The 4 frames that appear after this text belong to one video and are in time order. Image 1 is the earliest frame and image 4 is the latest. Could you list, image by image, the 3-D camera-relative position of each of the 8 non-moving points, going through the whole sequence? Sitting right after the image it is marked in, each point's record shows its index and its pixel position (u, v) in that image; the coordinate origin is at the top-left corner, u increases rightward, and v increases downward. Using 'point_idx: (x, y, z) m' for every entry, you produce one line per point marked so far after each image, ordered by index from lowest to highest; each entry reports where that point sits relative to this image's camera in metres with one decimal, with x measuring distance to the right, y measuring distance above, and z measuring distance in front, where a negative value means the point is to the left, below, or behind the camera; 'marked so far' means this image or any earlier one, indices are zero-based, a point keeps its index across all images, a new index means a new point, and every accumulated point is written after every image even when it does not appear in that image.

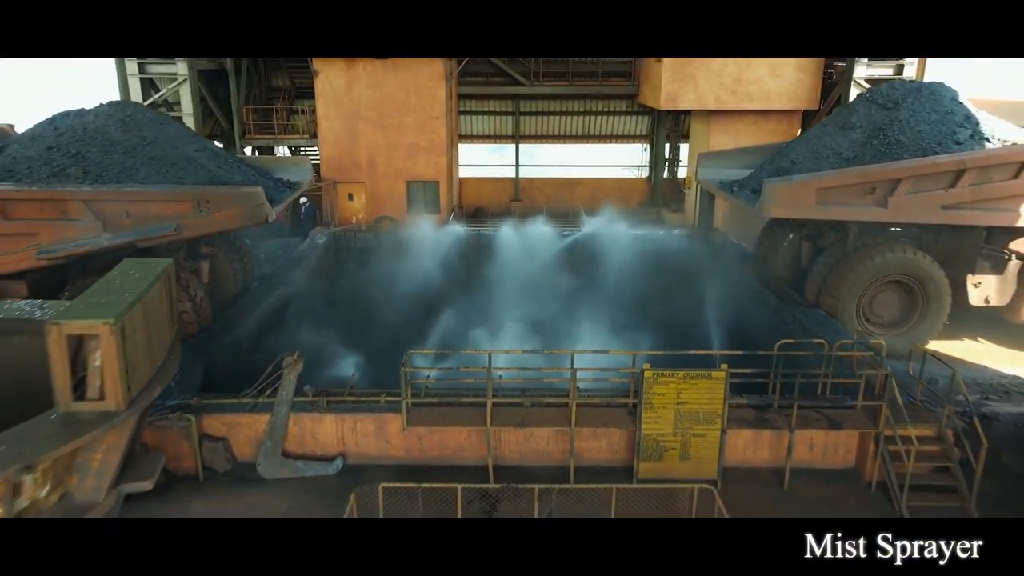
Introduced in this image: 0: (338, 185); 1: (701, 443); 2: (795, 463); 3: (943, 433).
0: (-3.5, +2.1, +14.6) m
1: (+1.6, -1.3, +6.1) m
2: (+2.5, -1.6, +6.5) m
3: (+3.7, -1.2, +6.3) m
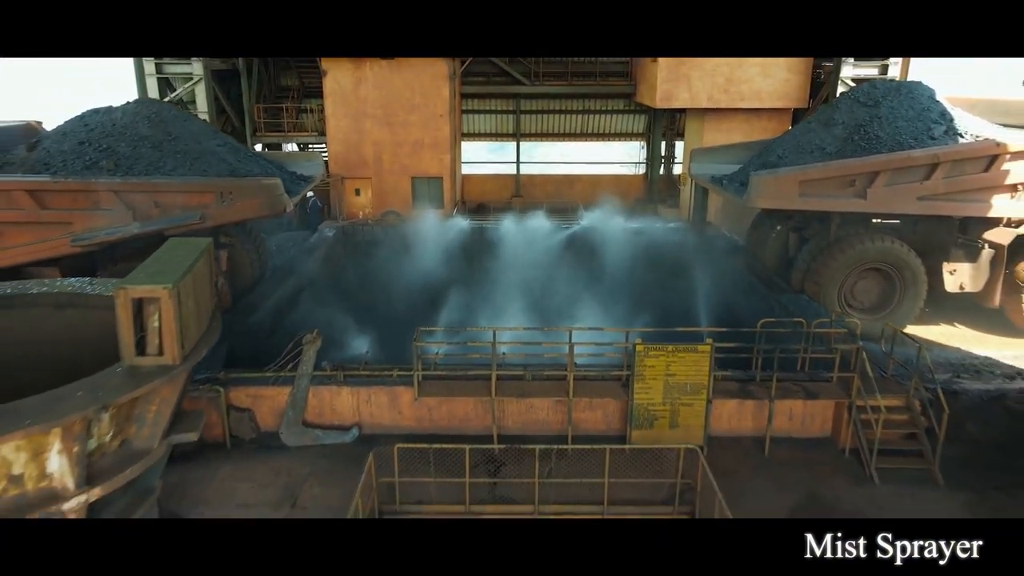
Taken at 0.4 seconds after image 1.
0: (-3.5, +2.2, +15.2) m
1: (+1.6, -1.1, +6.7) m
2: (+2.5, -1.4, +7.0) m
3: (+3.7, -1.1, +6.8) m
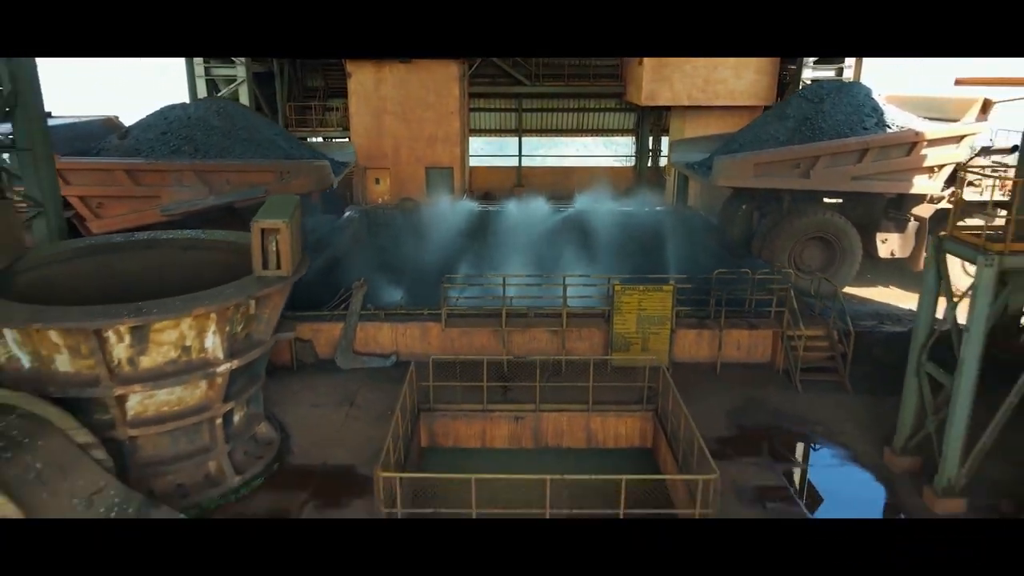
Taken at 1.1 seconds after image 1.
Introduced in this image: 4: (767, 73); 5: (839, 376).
0: (-3.4, +2.8, +17.1) m
1: (+1.7, -0.6, +8.6) m
2: (+2.6, -0.9, +8.9) m
3: (+3.8, -0.5, +8.7) m
4: (+5.4, +4.6, +15.4) m
5: (+3.8, -1.0, +8.4) m
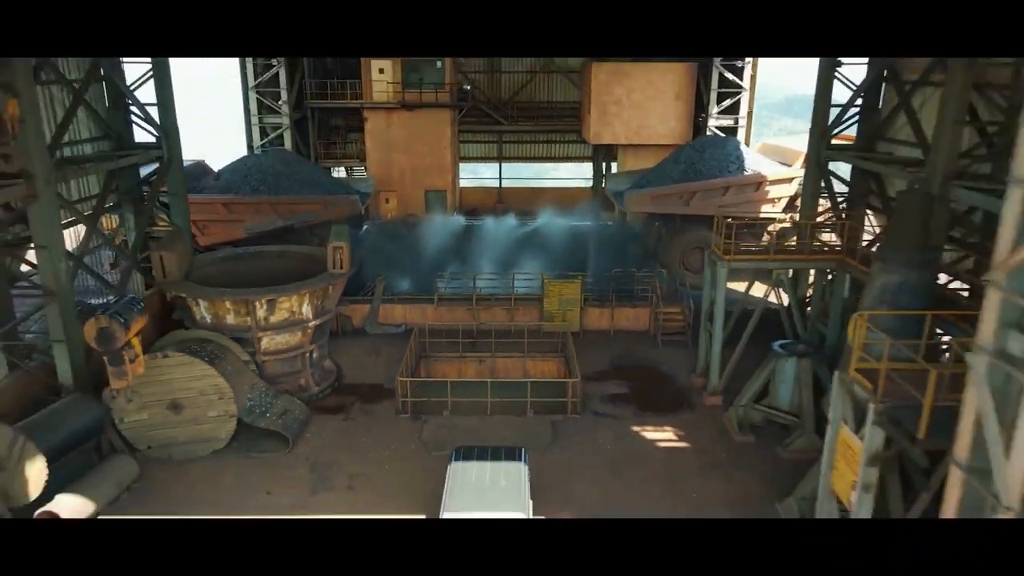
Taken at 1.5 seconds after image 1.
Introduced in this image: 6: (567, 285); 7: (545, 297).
0: (-4.0, +2.9, +22.0) m
1: (+1.1, -0.5, +13.5) m
2: (+2.0, -0.7, +13.8) m
3: (+3.2, -0.4, +13.6) m
4: (+4.8, +4.7, +20.3) m
5: (+3.2, -0.9, +13.3) m
6: (+1.0, +0.1, +13.3) m
7: (+0.6, -0.2, +13.4) m
